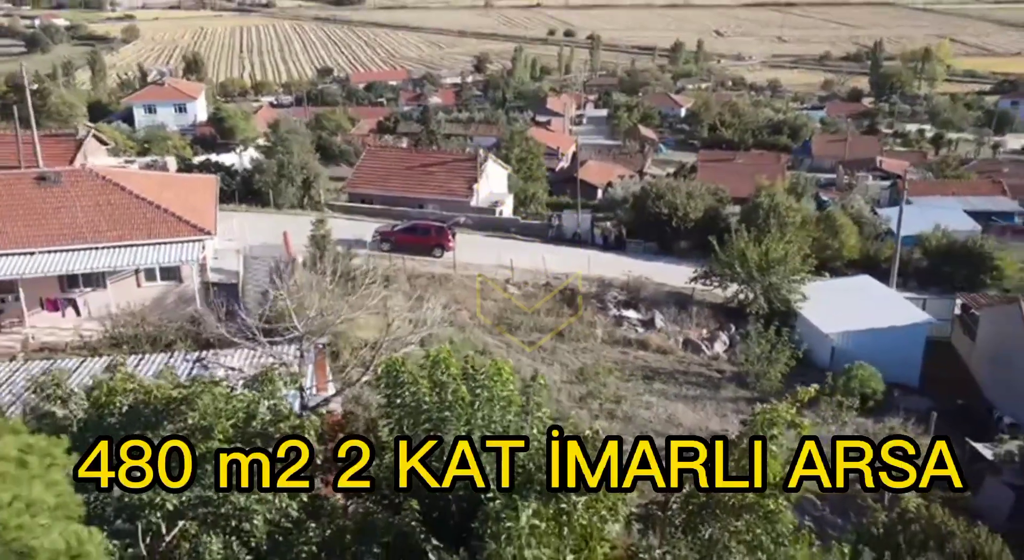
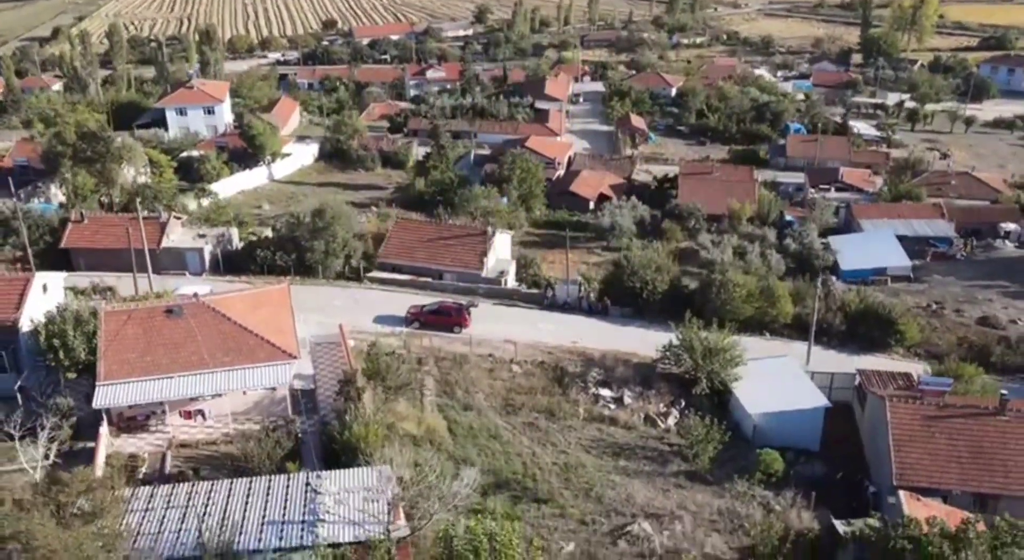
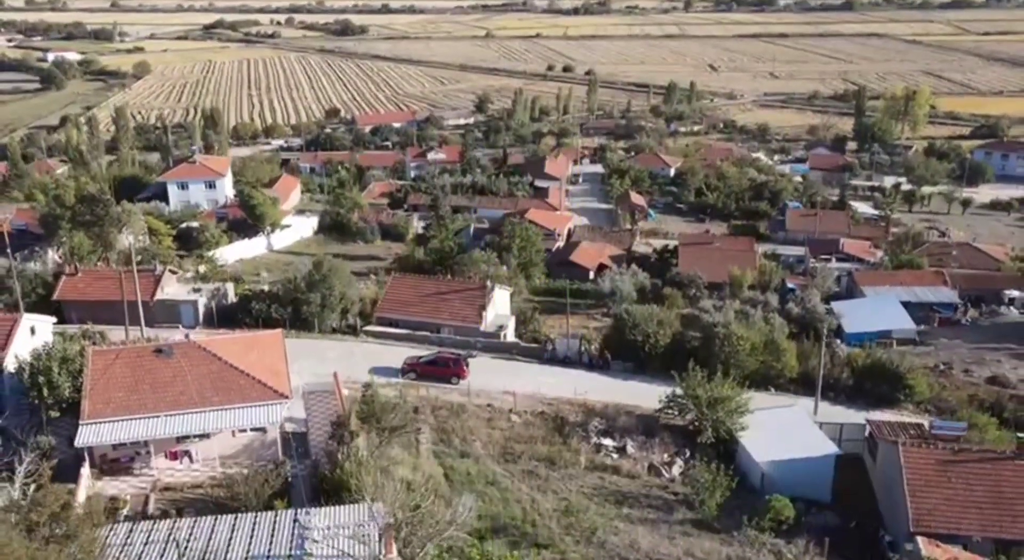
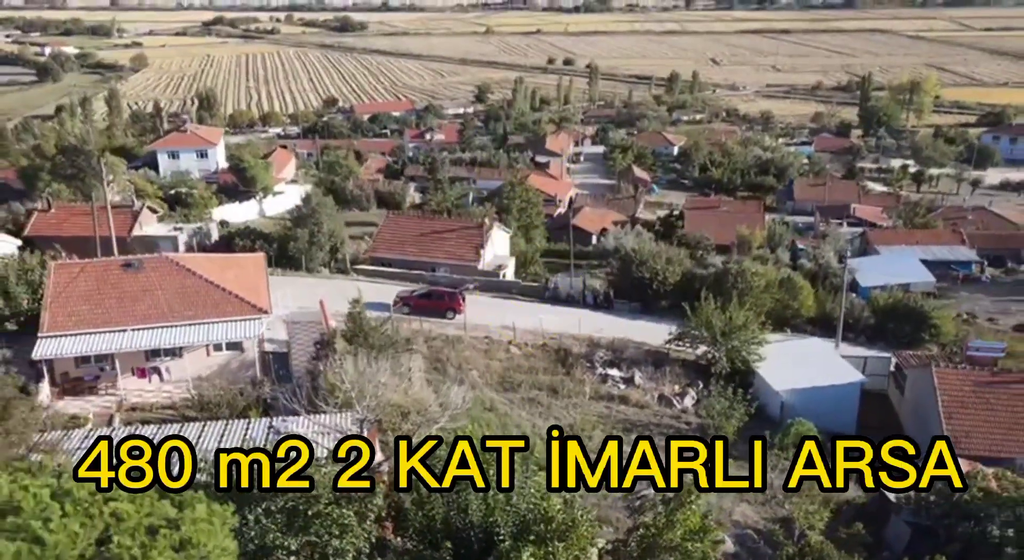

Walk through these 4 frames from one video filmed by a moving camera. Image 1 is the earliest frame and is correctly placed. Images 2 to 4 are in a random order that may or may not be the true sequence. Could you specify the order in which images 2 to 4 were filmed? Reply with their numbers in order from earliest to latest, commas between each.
4, 3, 2
